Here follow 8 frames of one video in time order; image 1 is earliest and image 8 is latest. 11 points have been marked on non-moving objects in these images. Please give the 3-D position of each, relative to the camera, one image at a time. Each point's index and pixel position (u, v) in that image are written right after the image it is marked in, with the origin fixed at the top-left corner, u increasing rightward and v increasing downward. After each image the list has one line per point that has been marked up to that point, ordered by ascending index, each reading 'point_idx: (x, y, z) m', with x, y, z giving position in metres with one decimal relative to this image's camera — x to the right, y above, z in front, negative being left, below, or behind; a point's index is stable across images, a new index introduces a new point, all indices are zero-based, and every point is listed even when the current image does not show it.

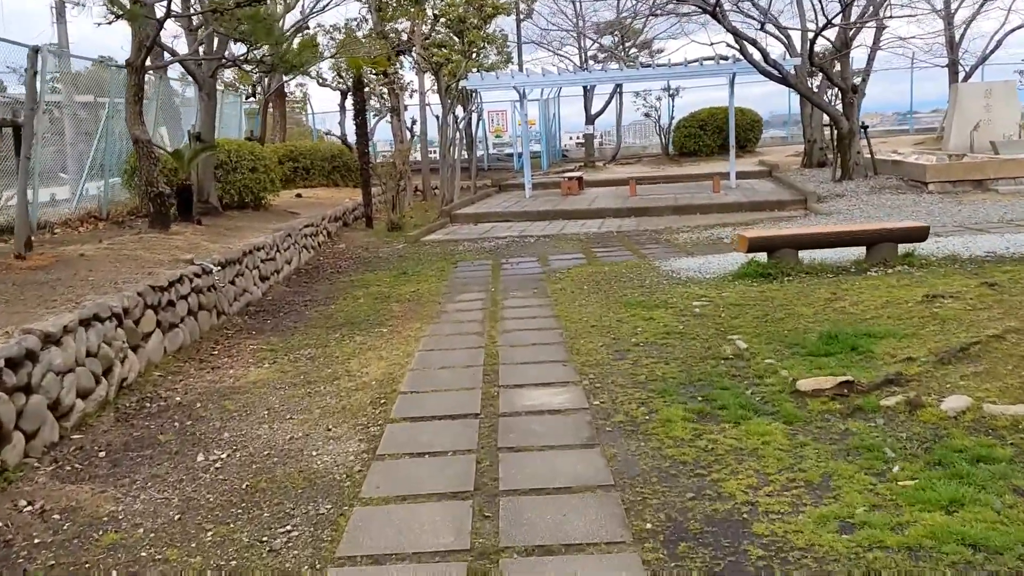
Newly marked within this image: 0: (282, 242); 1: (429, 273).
0: (-2.0, +0.4, +8.3) m
1: (-0.7, +0.1, +8.2) m
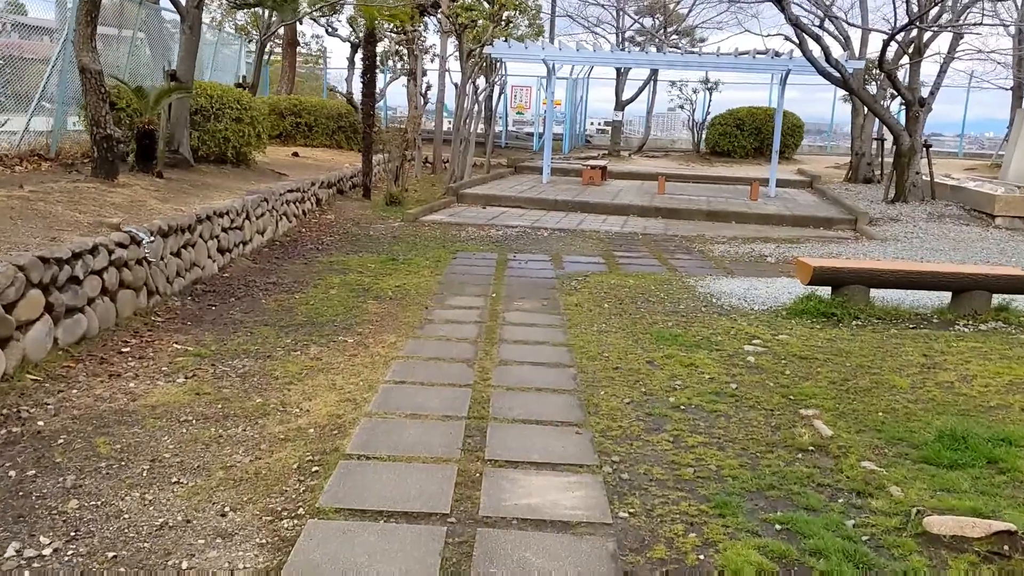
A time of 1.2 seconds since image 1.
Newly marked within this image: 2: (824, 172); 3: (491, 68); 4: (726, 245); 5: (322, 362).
0: (-1.9, +0.6, +7.1) m
1: (-0.7, +0.2, +7.0) m
2: (+5.0, +1.9, +15.2) m
3: (-0.3, +3.3, +14.4) m
4: (+1.9, +0.4, +8.6) m
5: (-0.8, -0.3, +4.0) m
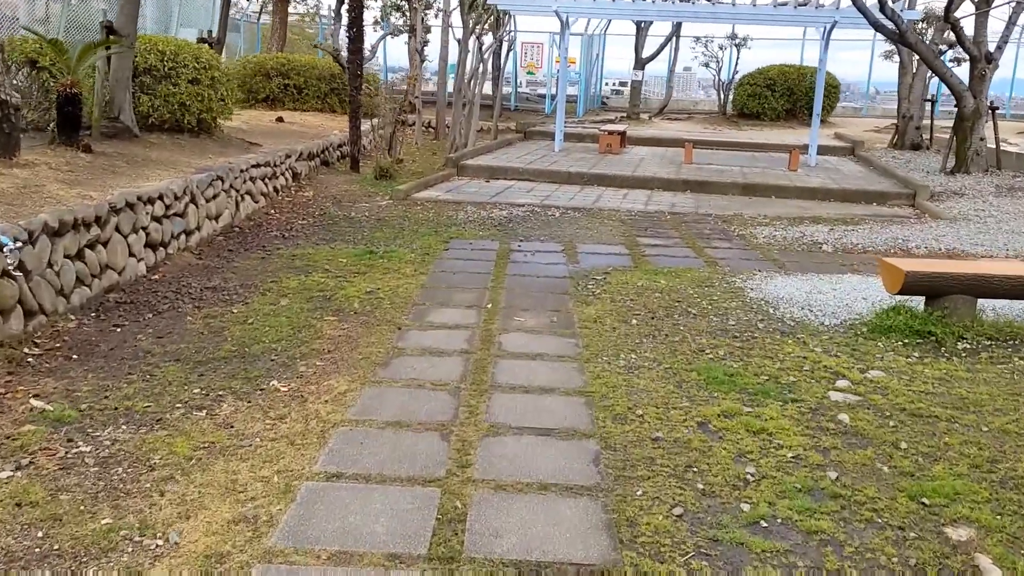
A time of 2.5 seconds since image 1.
0: (-1.9, +0.6, +5.9) m
1: (-0.6, +0.2, +5.7) m
2: (+5.2, +2.2, +13.8) m
3: (-0.2, +3.6, +13.0) m
4: (+2.0, +0.5, +7.3) m
5: (-0.8, -0.4, +2.8) m
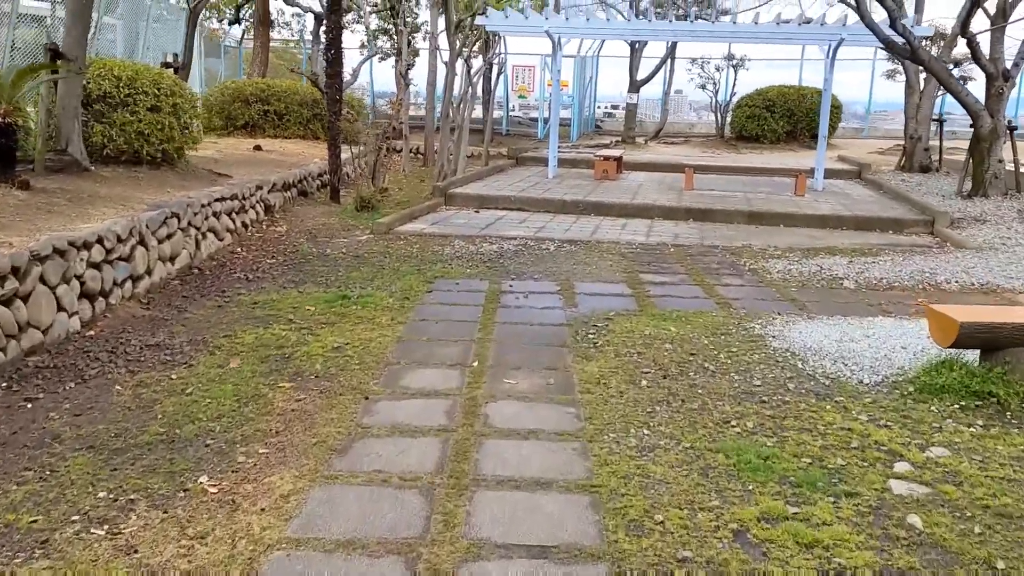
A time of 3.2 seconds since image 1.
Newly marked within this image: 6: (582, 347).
0: (-2.0, +0.3, +5.2) m
1: (-0.7, -0.1, +5.1) m
2: (+5.0, +1.8, +13.3) m
3: (-0.3, +3.2, +12.5) m
4: (+1.9, +0.2, +6.7) m
5: (-0.9, -0.6, +2.1) m
6: (+0.3, -0.3, +4.2) m
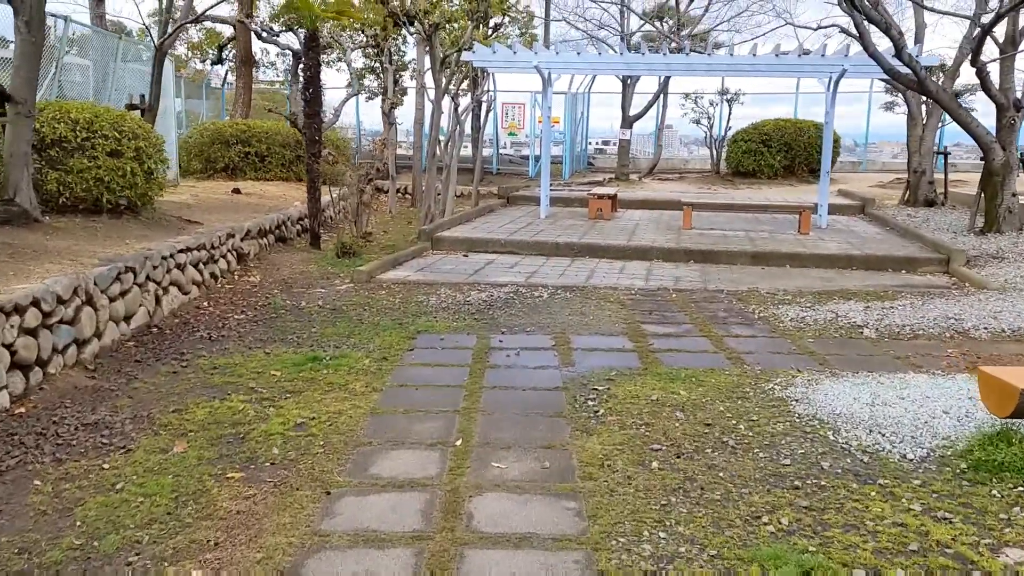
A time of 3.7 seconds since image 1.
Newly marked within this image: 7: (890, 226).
0: (-2.0, 0.0, +4.7) m
1: (-0.7, -0.4, +4.6) m
2: (+4.9, +1.3, +12.9) m
3: (-0.5, +2.6, +12.1) m
4: (+1.9, -0.1, +6.2) m
5: (-0.9, -0.8, +1.6) m
6: (+0.3, -0.5, +3.7) m
7: (+4.0, +0.7, +10.1) m
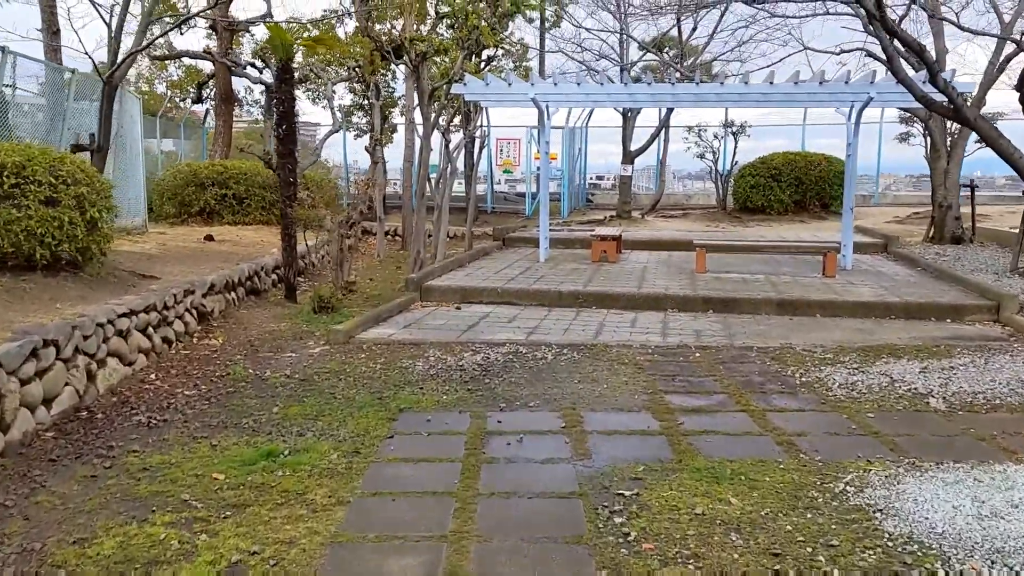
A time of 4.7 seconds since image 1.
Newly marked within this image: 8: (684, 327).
0: (-2.0, -0.3, +3.9) m
1: (-0.7, -0.7, +3.7) m
2: (+4.9, +0.7, +12.1) m
3: (-0.5, +2.0, +11.3) m
4: (+1.8, -0.4, +5.4) m
5: (-0.9, -1.0, +0.7) m
6: (+0.3, -0.8, +2.8) m
7: (+4.0, +0.2, +9.3) m
8: (+1.2, -0.3, +6.7) m
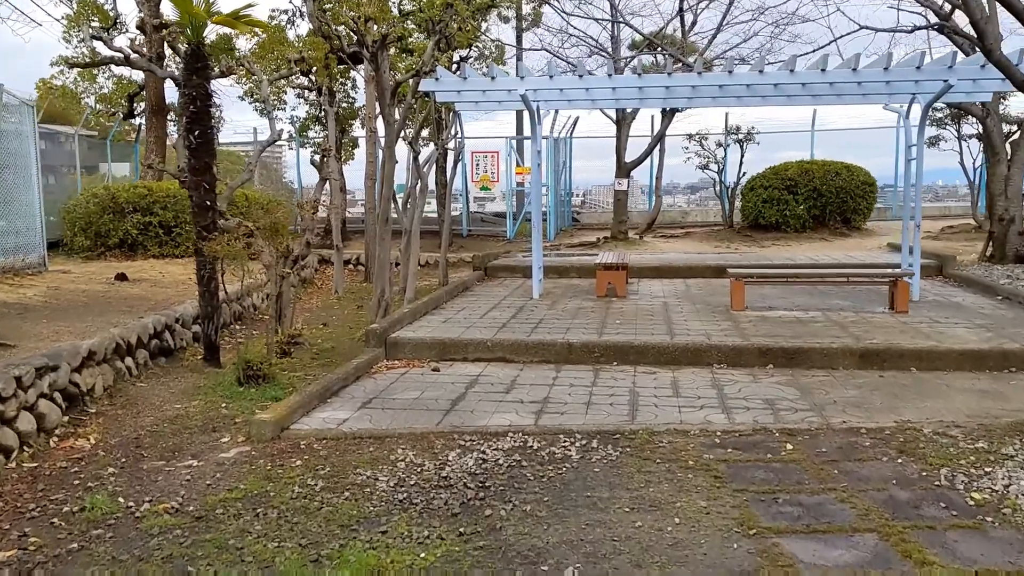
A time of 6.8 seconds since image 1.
0: (-1.9, -0.6, +2.0) m
1: (-0.6, -0.9, +1.8) m
2: (+4.7, +0.5, +10.4) m
3: (-0.7, +1.6, +9.5) m
4: (+1.9, -0.7, +3.6) m
5: (-0.7, -1.2, -1.2) m
6: (+0.4, -1.0, +1.0) m
7: (+3.9, 0.0, +7.6) m
8: (+1.2, -0.5, +4.9) m
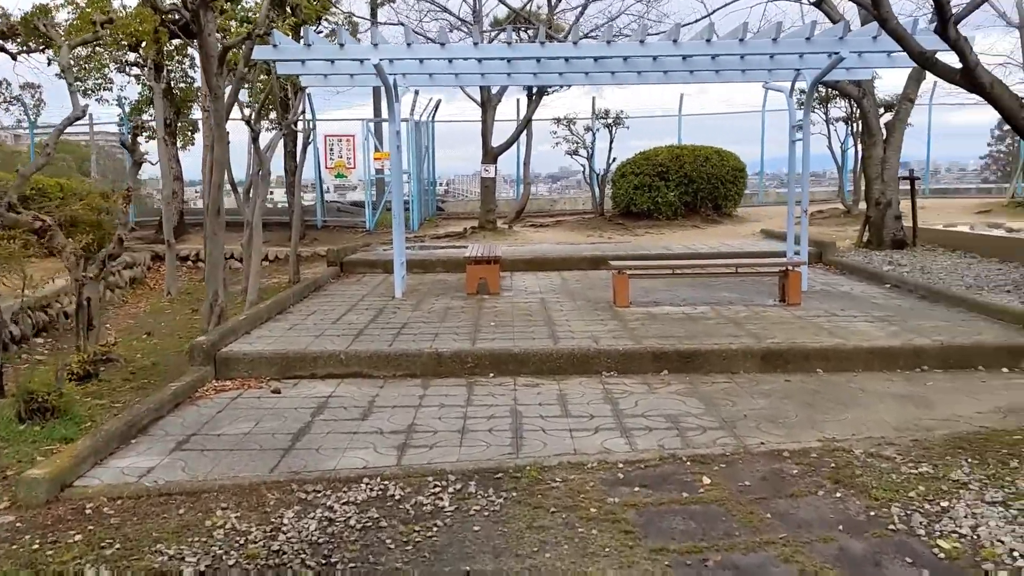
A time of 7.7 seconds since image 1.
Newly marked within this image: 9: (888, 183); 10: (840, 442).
0: (-2.1, -0.7, +0.9) m
1: (-0.8, -1.0, +0.9) m
2: (+3.2, +0.6, +10.2) m
3: (-2.0, +1.6, +8.4) m
4: (+1.5, -0.7, +3.0) m
5: (-0.4, -1.3, -2.0) m
6: (+0.4, -1.0, +0.2) m
7: (+2.9, +0.1, +7.2) m
8: (+0.6, -0.5, +4.2) m
9: (+3.5, +1.0, +8.9) m
10: (+1.3, -0.6, +3.7) m
